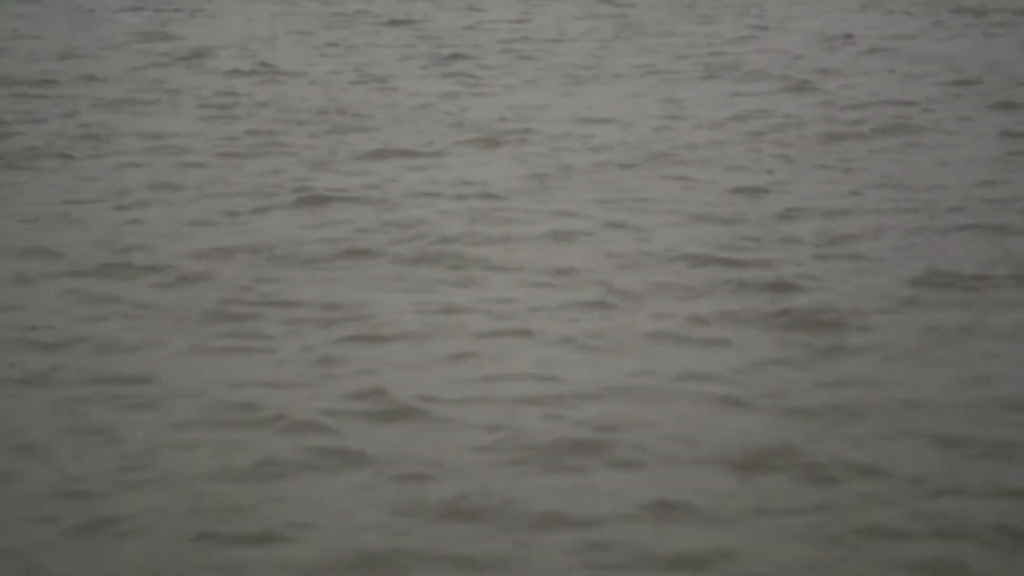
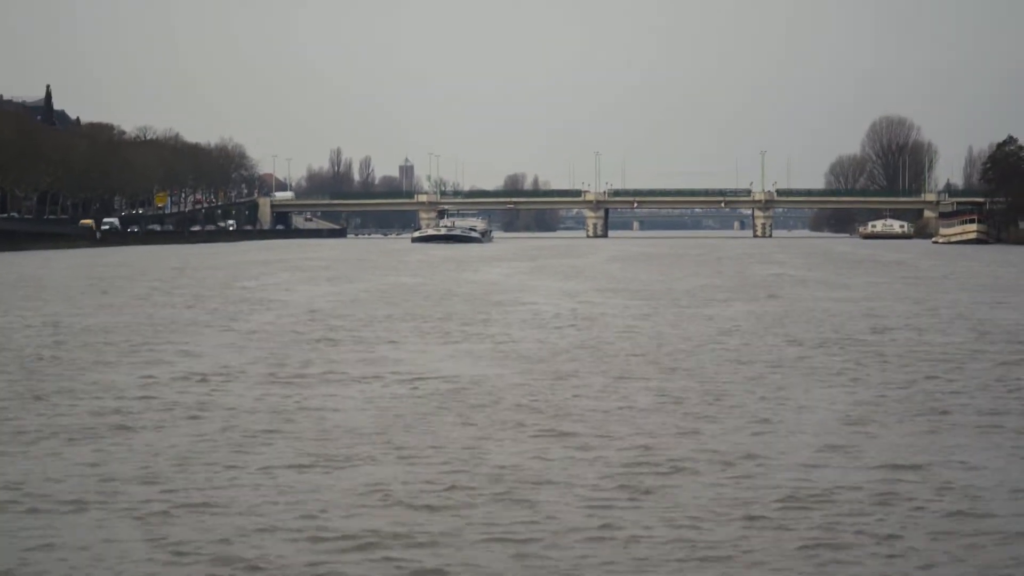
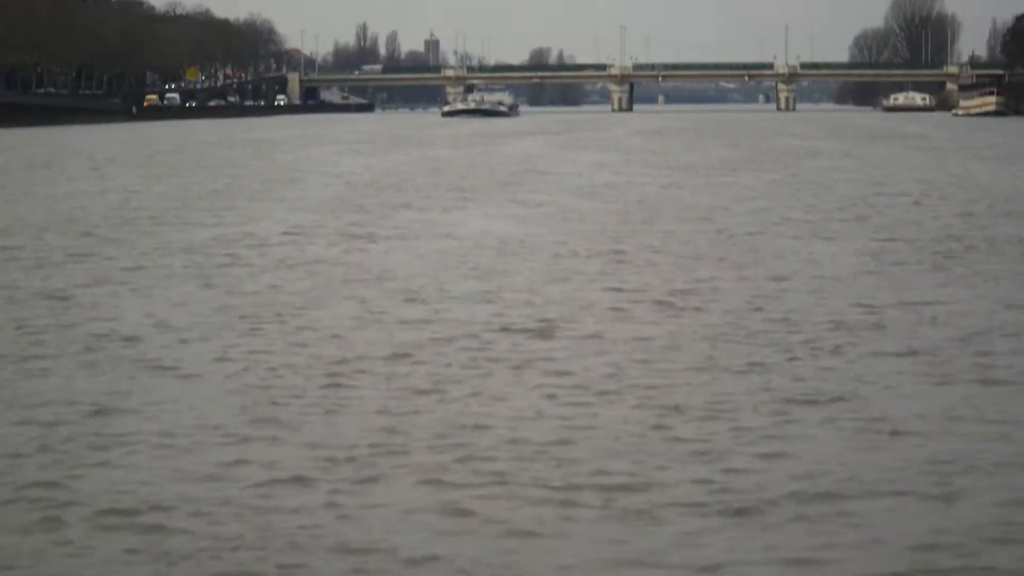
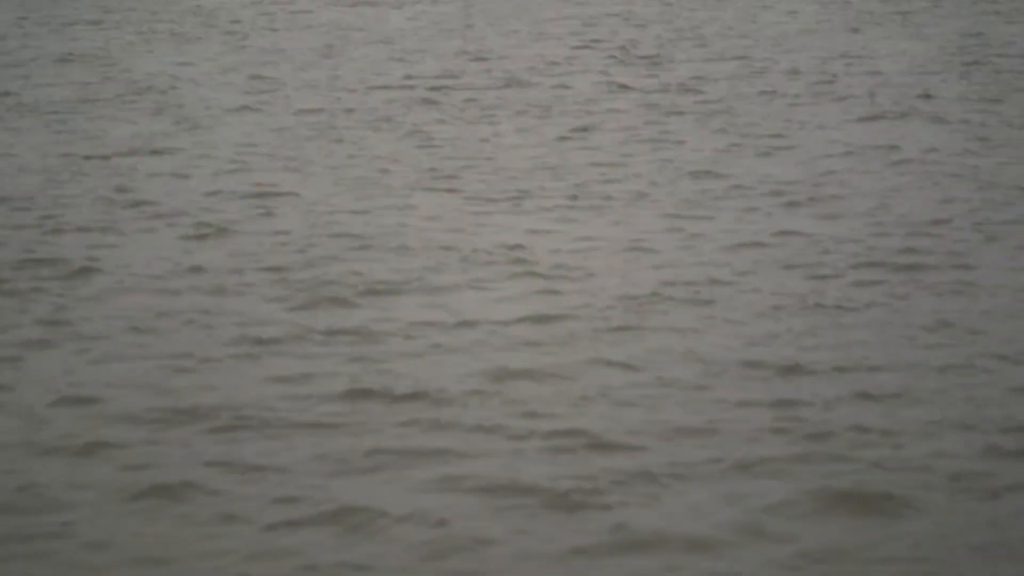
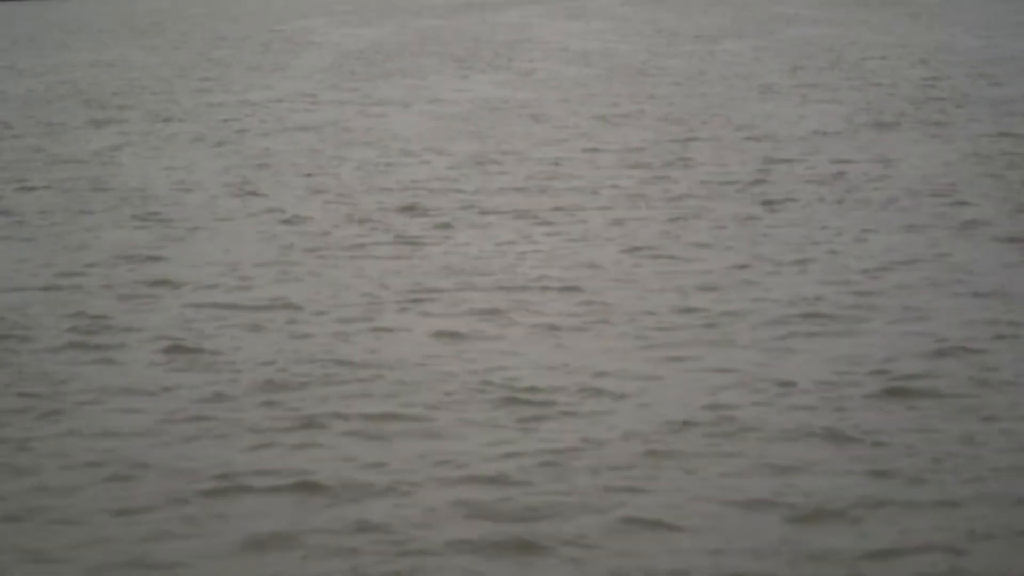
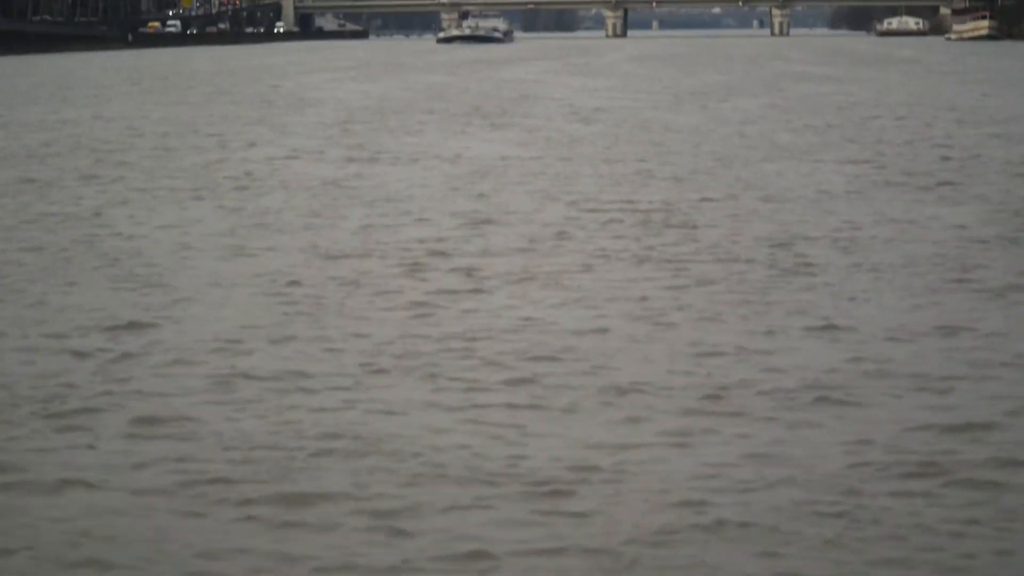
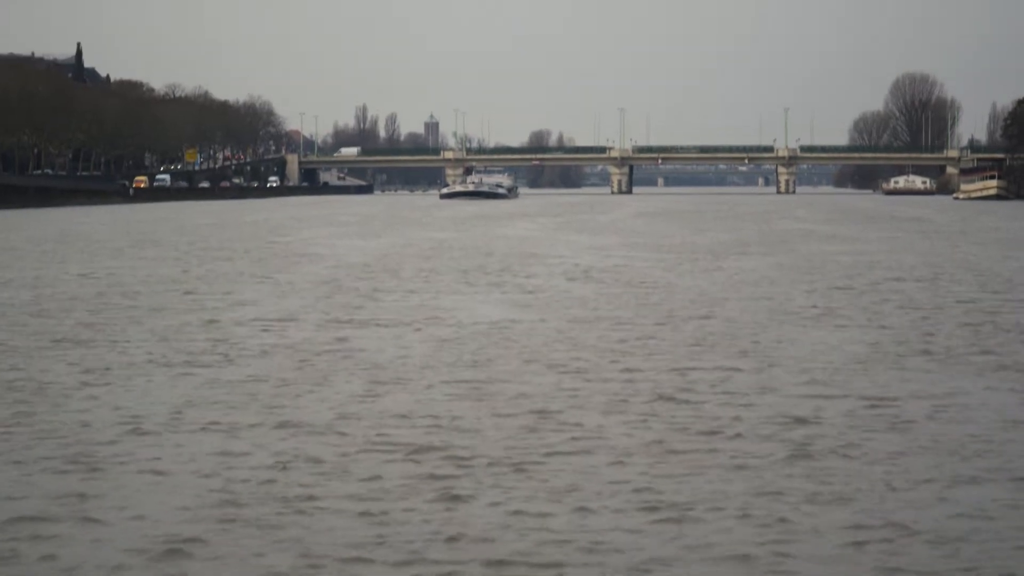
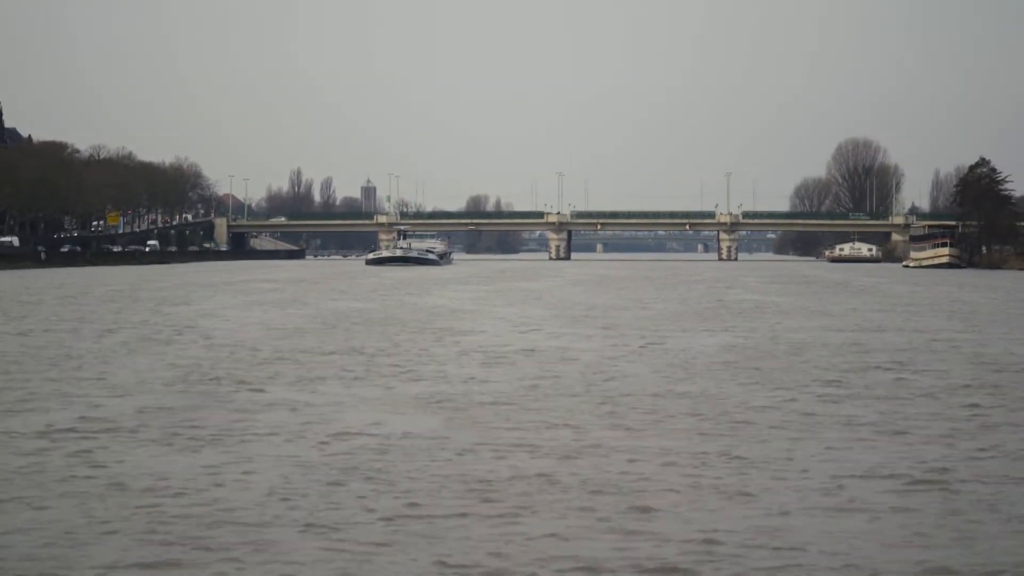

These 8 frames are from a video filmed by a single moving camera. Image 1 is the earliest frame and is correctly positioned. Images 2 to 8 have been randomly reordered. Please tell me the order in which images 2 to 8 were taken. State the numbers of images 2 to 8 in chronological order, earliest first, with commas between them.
4, 5, 6, 3, 7, 2, 8
